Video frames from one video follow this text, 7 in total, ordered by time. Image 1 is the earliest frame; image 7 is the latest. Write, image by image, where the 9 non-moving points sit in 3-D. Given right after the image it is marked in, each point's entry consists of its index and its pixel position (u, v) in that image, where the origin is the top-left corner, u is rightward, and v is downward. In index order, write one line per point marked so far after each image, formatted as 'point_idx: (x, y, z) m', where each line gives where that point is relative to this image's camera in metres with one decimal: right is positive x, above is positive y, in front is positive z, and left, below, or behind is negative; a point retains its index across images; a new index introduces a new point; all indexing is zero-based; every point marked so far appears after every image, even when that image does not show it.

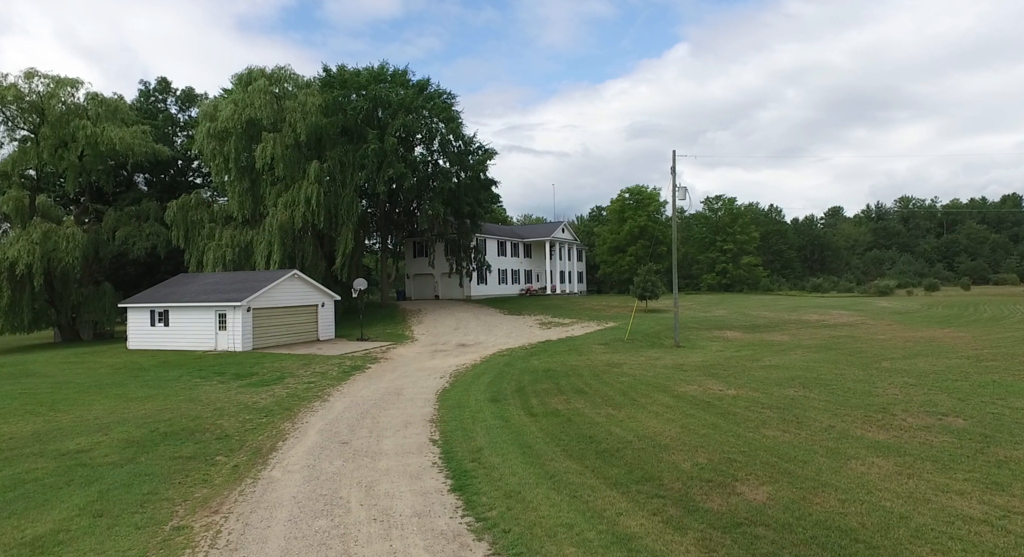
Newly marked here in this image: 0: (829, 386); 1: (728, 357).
0: (+6.9, -2.3, +12.5) m
1: (+7.0, -2.6, +18.6) m
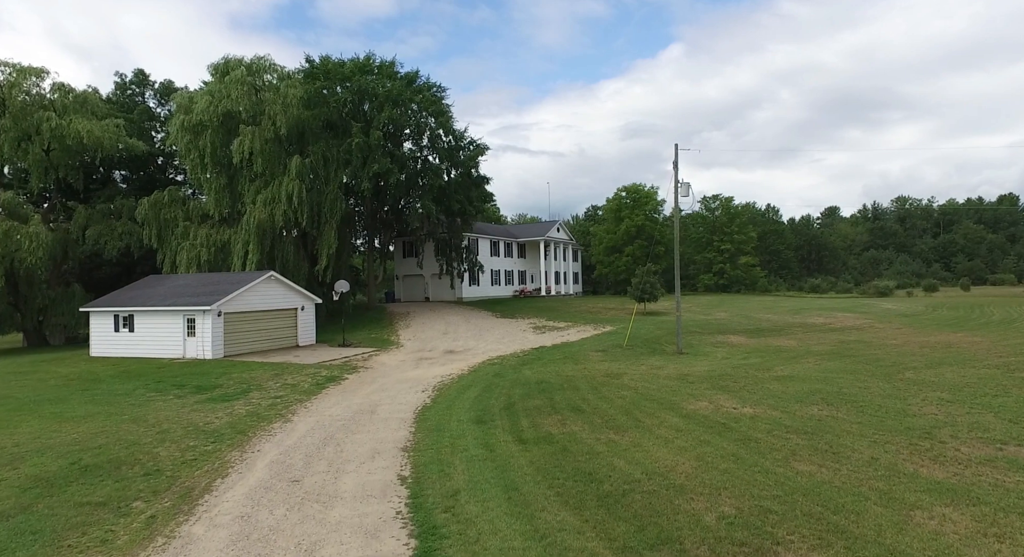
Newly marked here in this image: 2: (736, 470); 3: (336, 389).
0: (+6.7, -2.4, +11.1) m
1: (+6.8, -2.6, +17.2) m
2: (+2.8, -2.4, +7.3) m
3: (-4.4, -2.8, +14.4) m
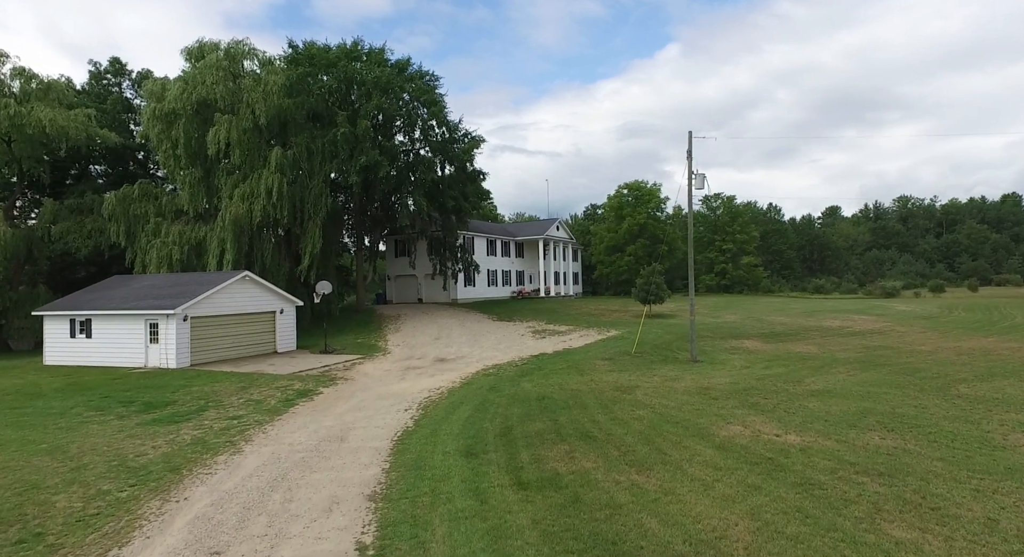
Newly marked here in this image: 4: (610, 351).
0: (+6.6, -2.4, +9.2) m
1: (+6.7, -2.7, +15.4) m
2: (+2.8, -2.4, +5.4) m
3: (-4.5, -2.8, +12.5) m
4: (+3.3, -2.5, +19.5) m
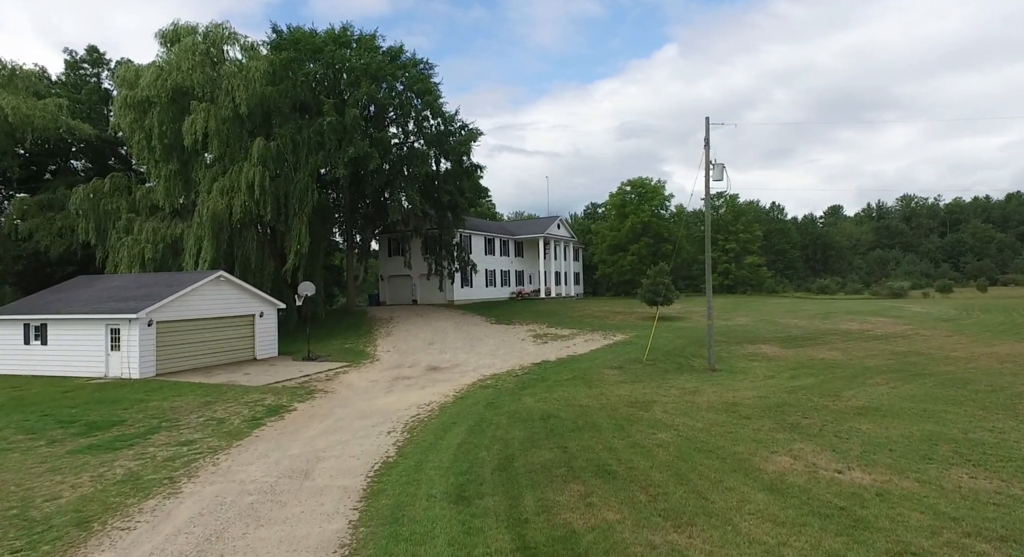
0: (+6.7, -2.4, +7.6) m
1: (+6.7, -2.7, +13.7) m
2: (+2.8, -2.5, +3.7) m
3: (-4.5, -2.8, +10.8) m
4: (+3.3, -2.5, +17.8) m
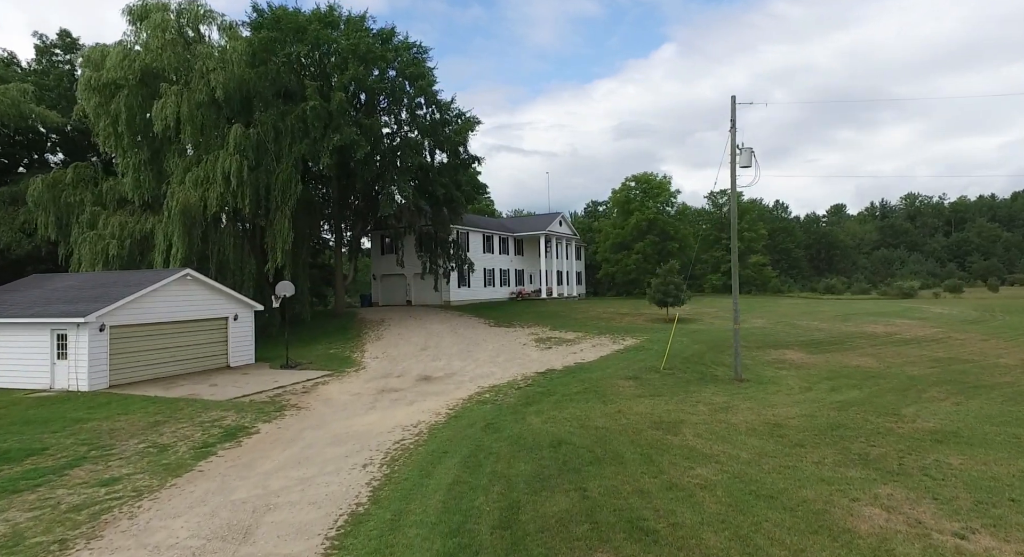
0: (+6.7, -2.4, +5.7) m
1: (+6.7, -2.6, +11.8) m
2: (+2.9, -2.4, +1.8) m
3: (-4.4, -2.8, +8.9) m
4: (+3.3, -2.4, +15.8) m
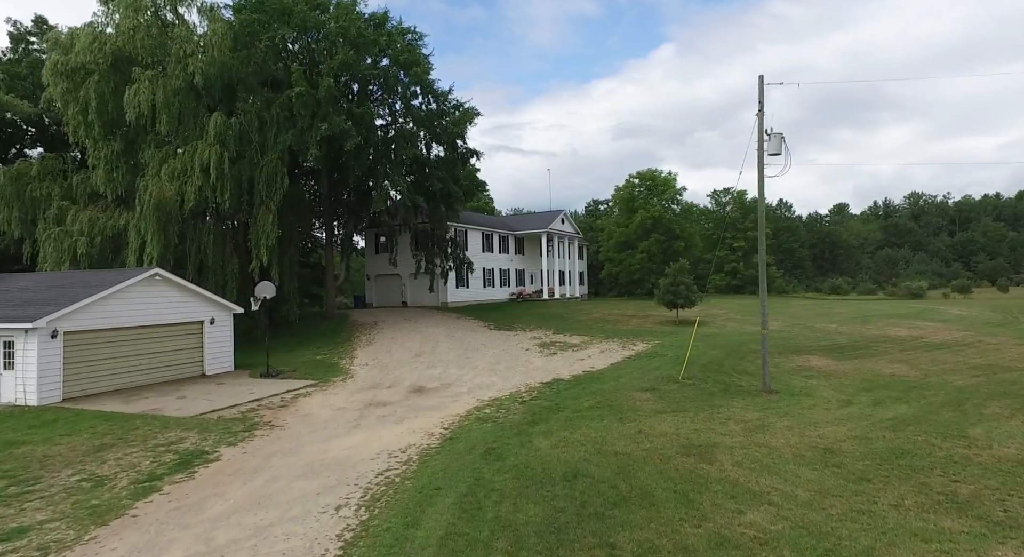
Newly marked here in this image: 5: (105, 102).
0: (+6.8, -2.4, +4.1) m
1: (+6.8, -2.6, +10.3) m
2: (+3.0, -2.4, +0.3) m
3: (-4.4, -2.8, +7.3) m
4: (+3.4, -2.4, +14.3) m
5: (-14.0, +6.1, +19.8) m
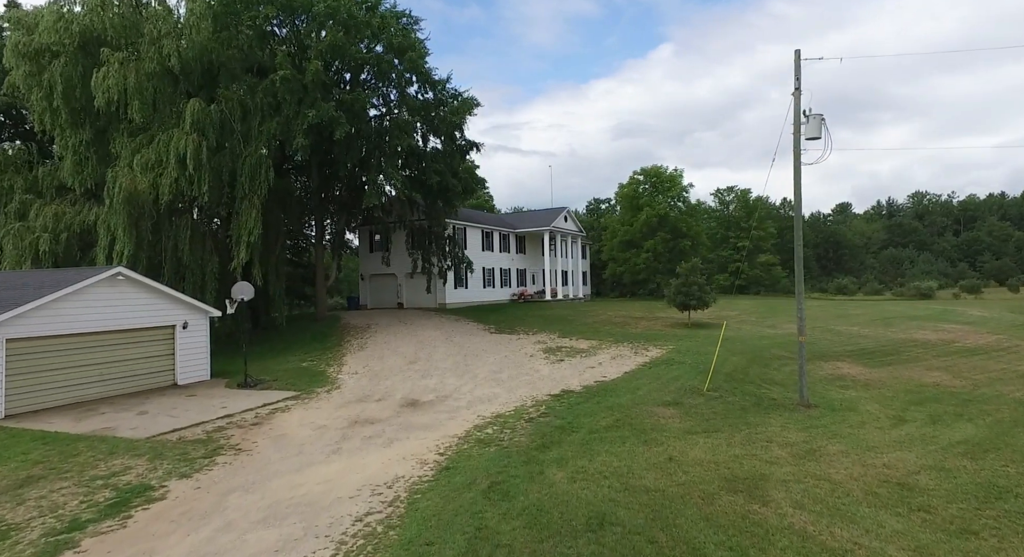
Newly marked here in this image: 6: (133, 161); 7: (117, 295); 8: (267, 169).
0: (+6.9, -2.4, +2.6) m
1: (+6.9, -2.6, +8.7) m
2: (+3.2, -2.4, -1.3) m
3: (-4.2, -2.8, +5.7) m
4: (+3.5, -2.4, +12.8) m
5: (-13.9, +6.1, +18.2) m
6: (-12.0, +3.7, +18.1) m
7: (-9.4, -0.4, +13.6) m
8: (-8.4, +3.7, +19.6) m
